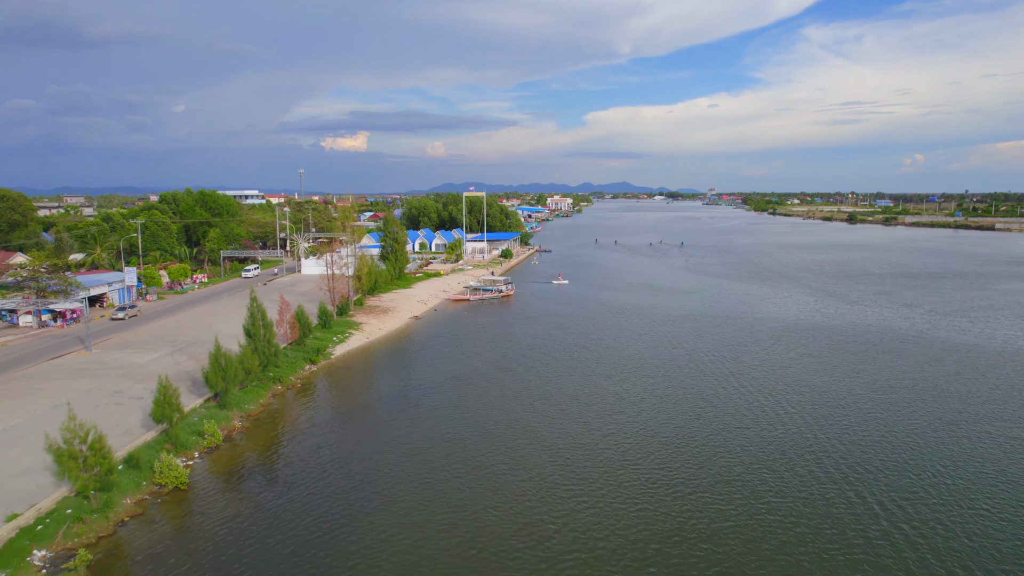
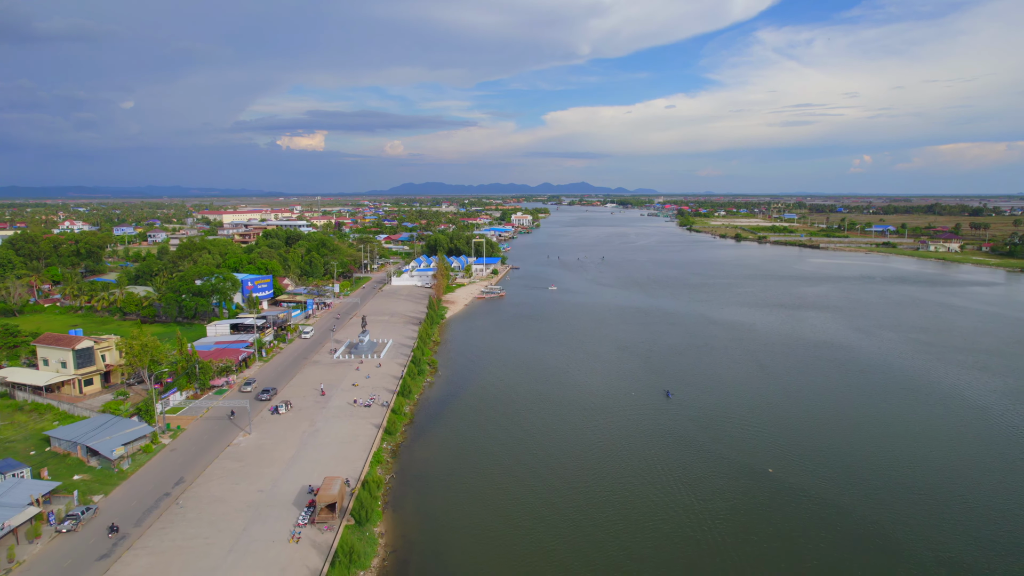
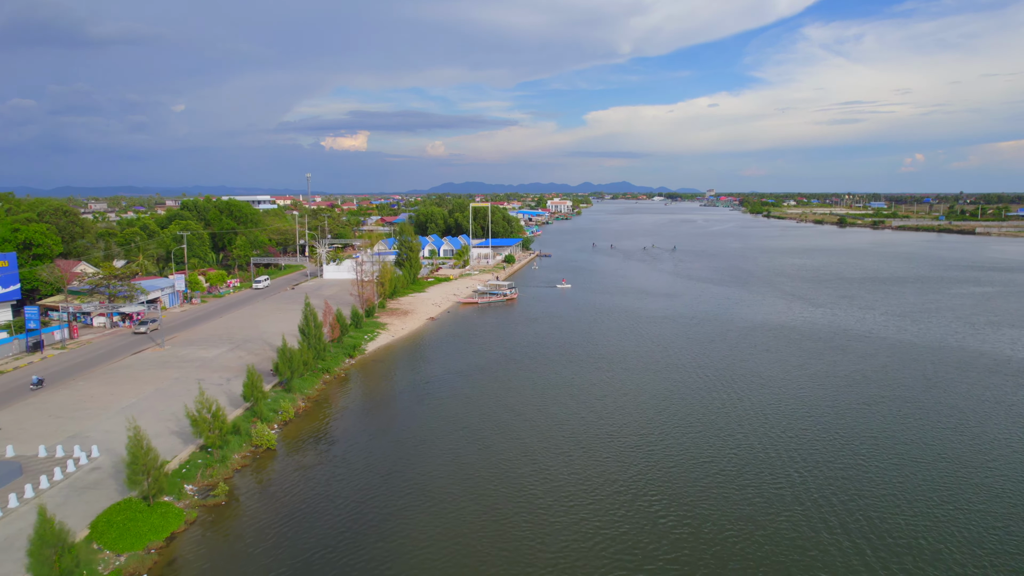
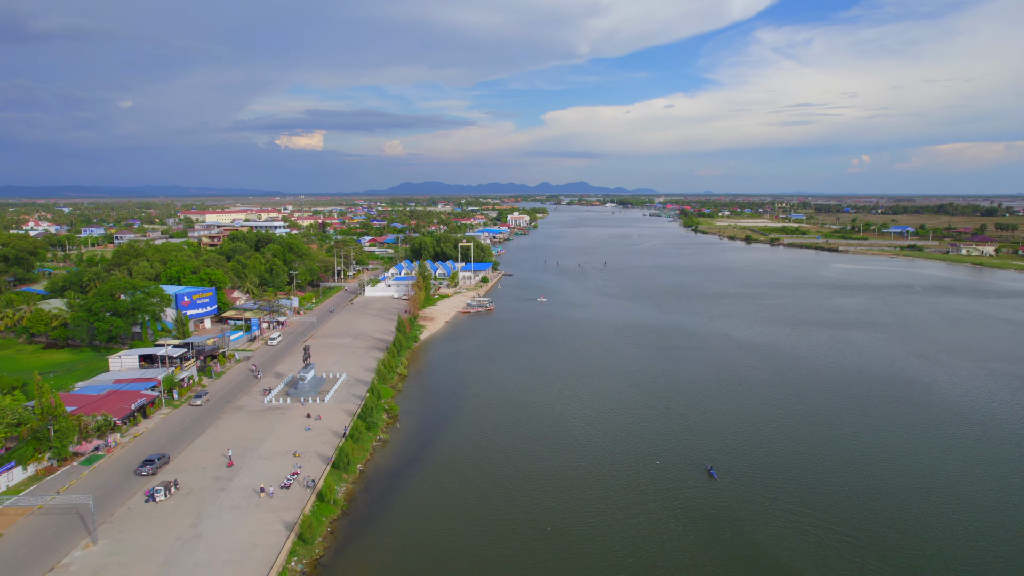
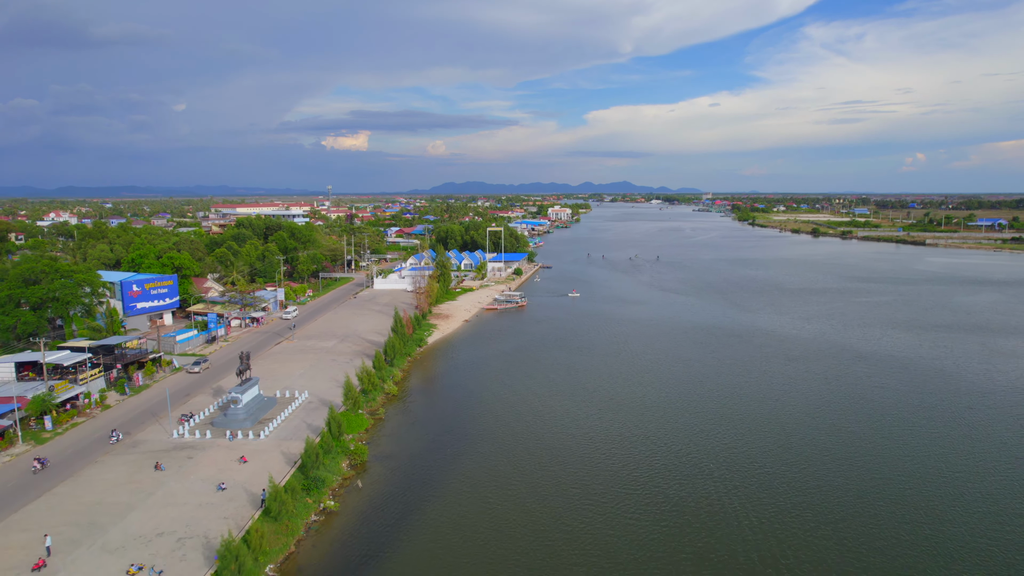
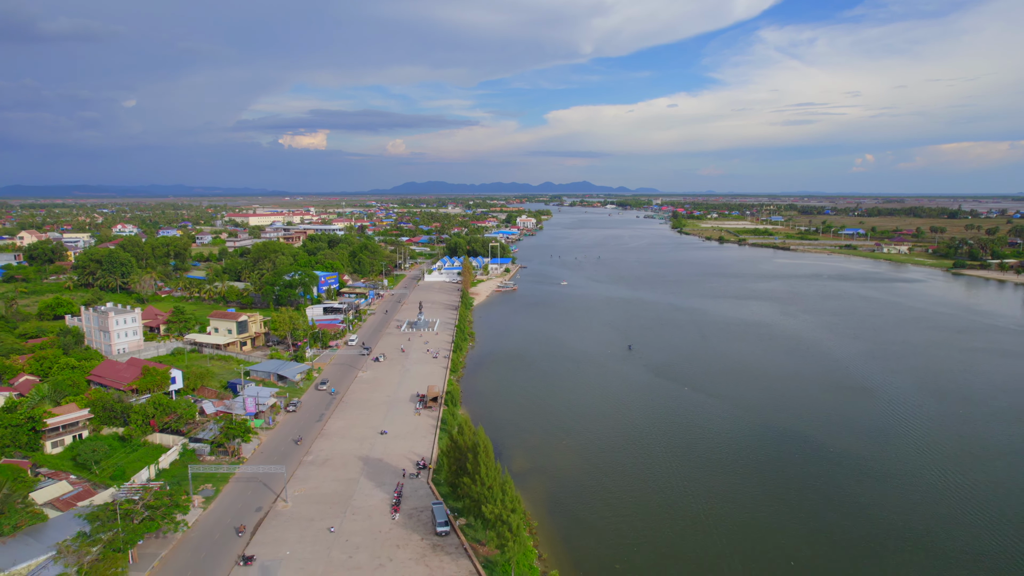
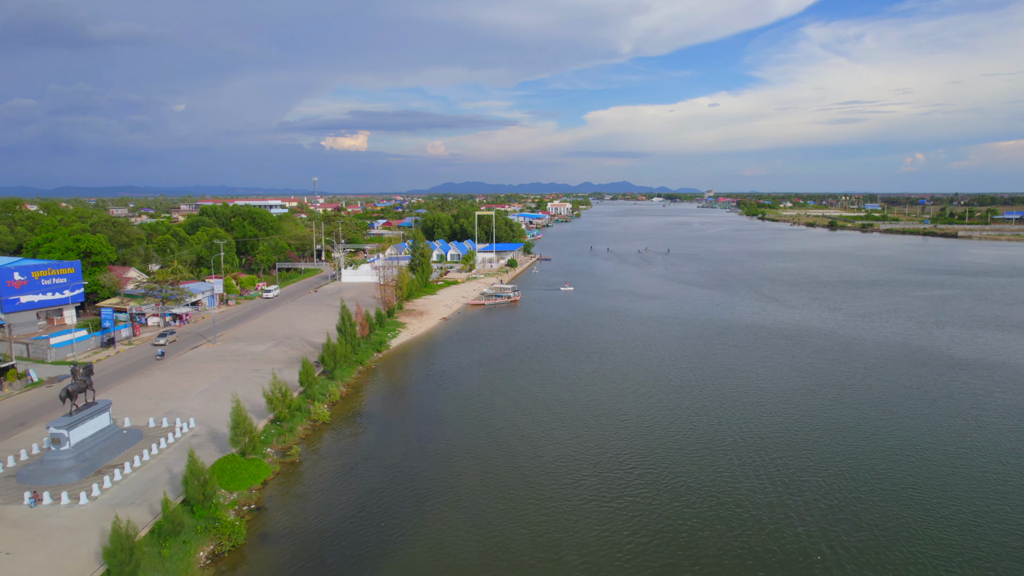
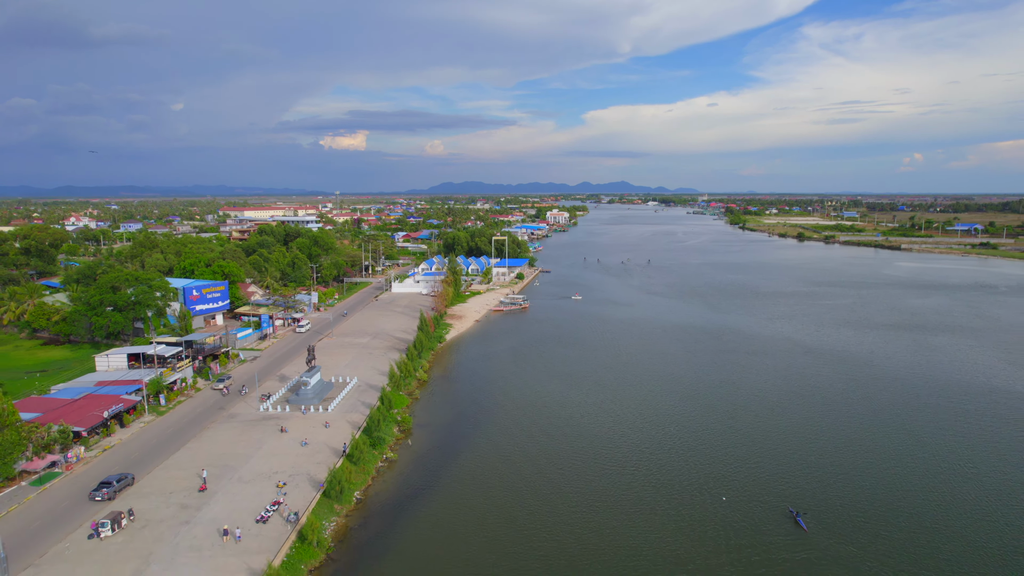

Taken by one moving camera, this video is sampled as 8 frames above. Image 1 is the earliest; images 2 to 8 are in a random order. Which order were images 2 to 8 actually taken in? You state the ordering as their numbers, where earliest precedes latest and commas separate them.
3, 7, 5, 8, 4, 2, 6
